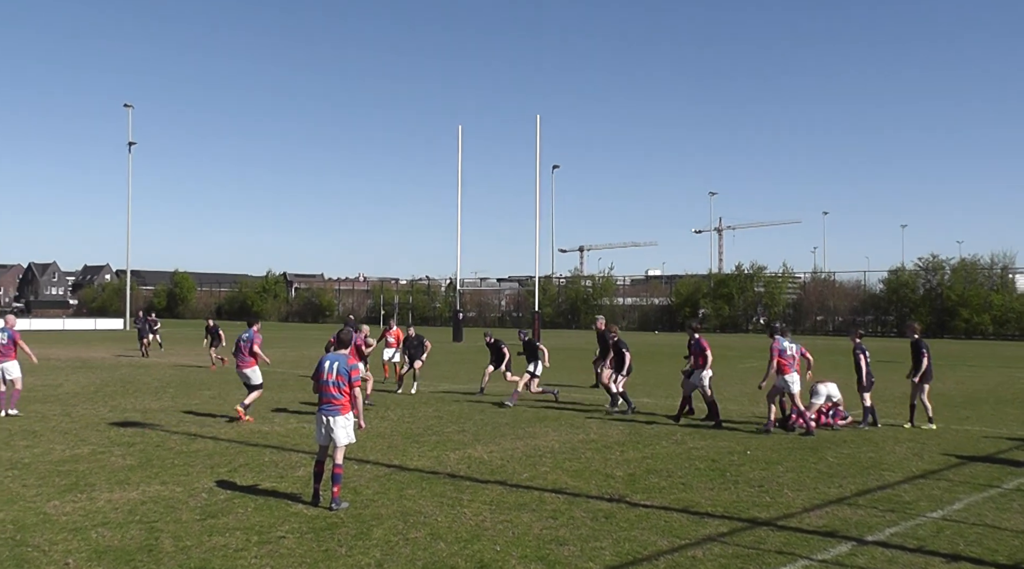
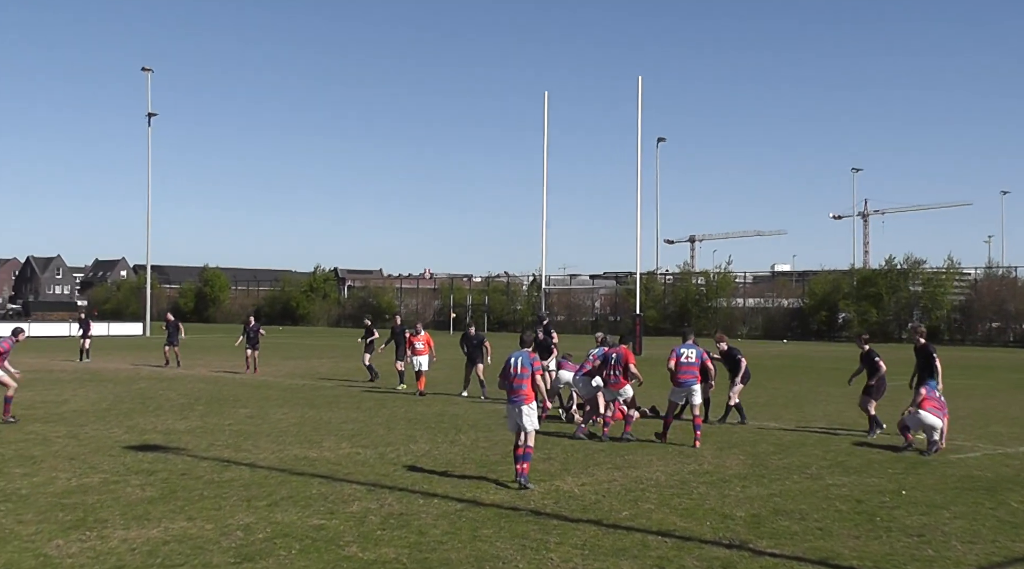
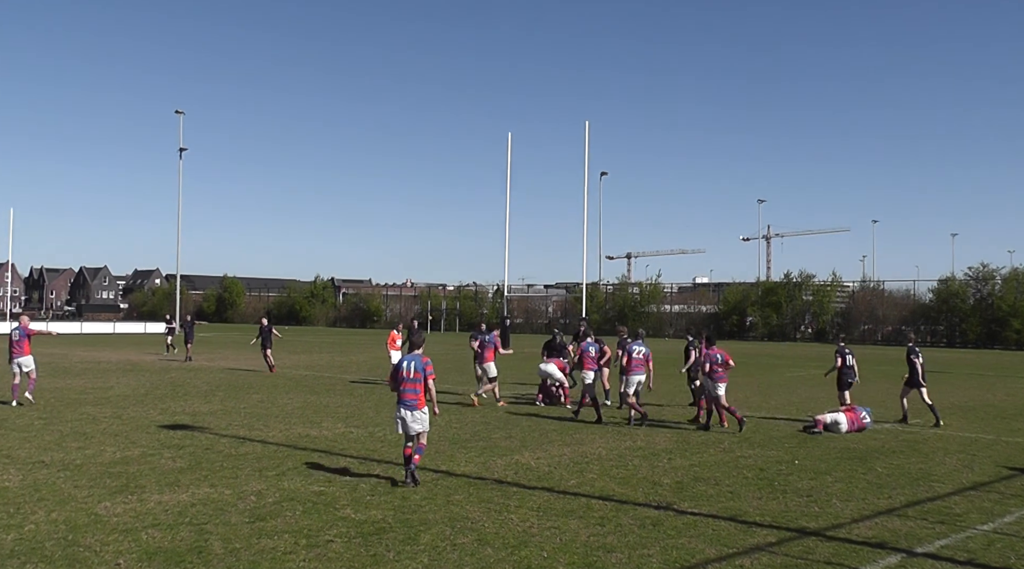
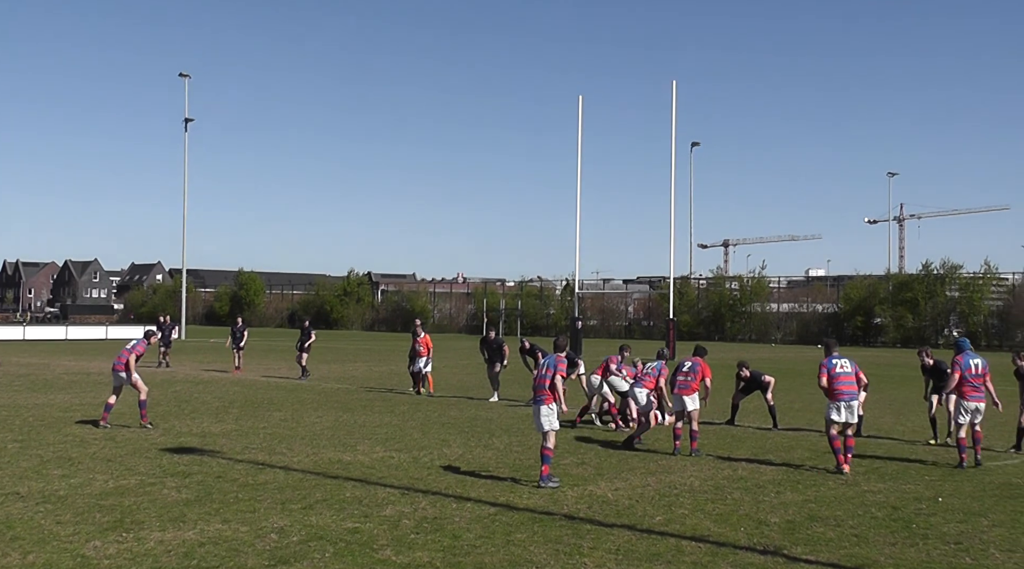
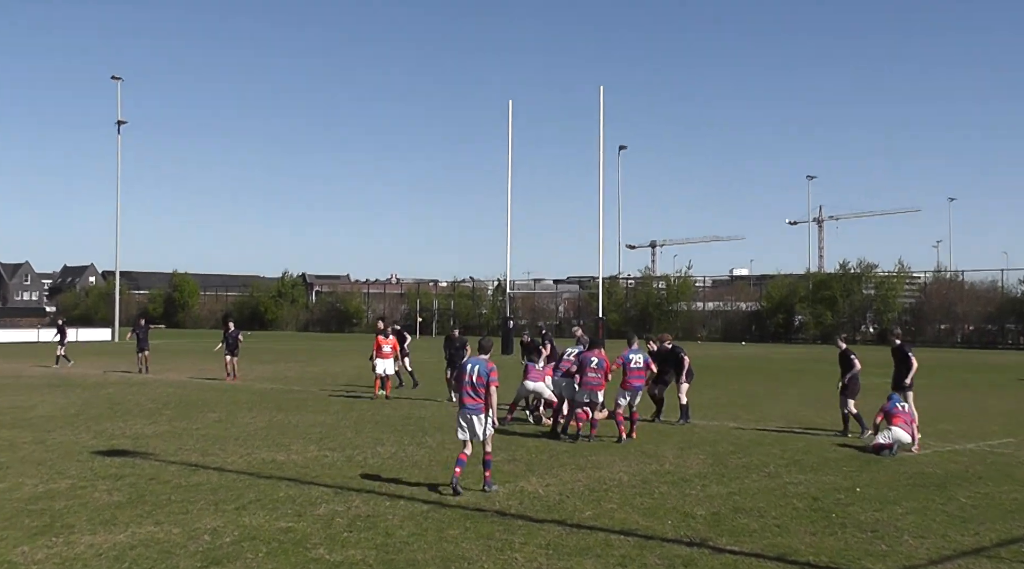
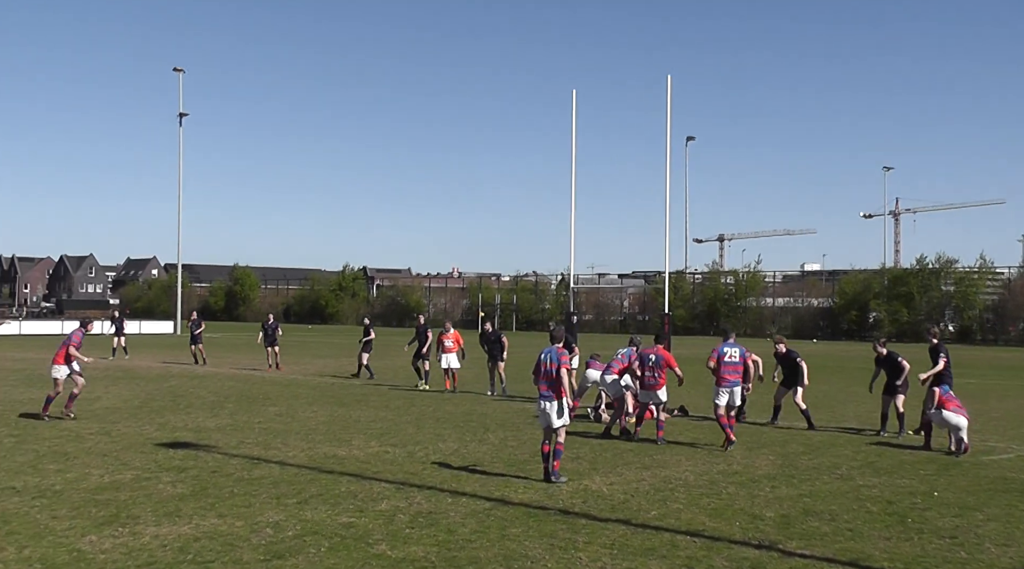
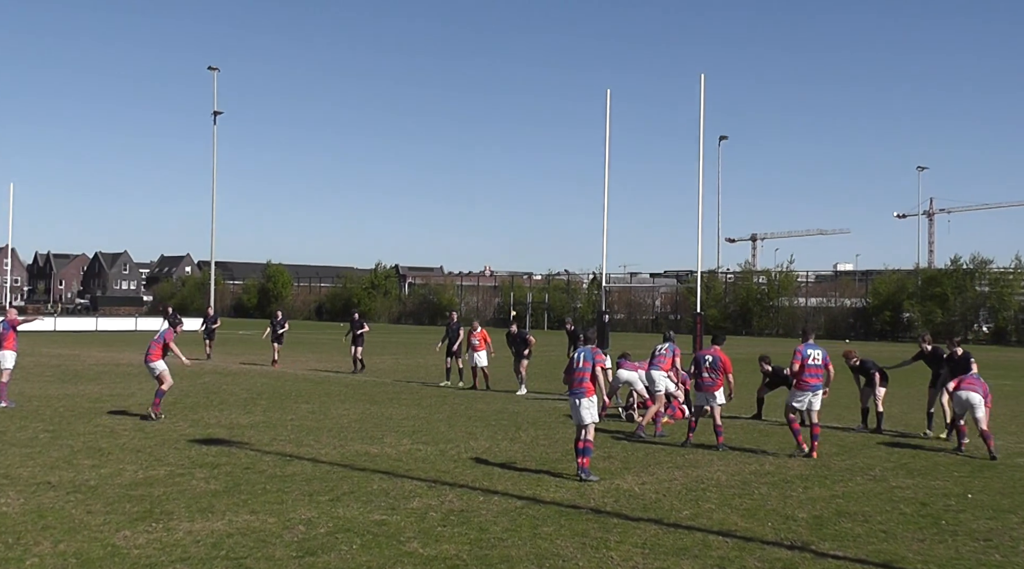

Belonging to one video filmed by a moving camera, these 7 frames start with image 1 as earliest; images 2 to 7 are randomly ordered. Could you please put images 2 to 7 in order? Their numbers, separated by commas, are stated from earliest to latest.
3, 5, 2, 6, 7, 4
